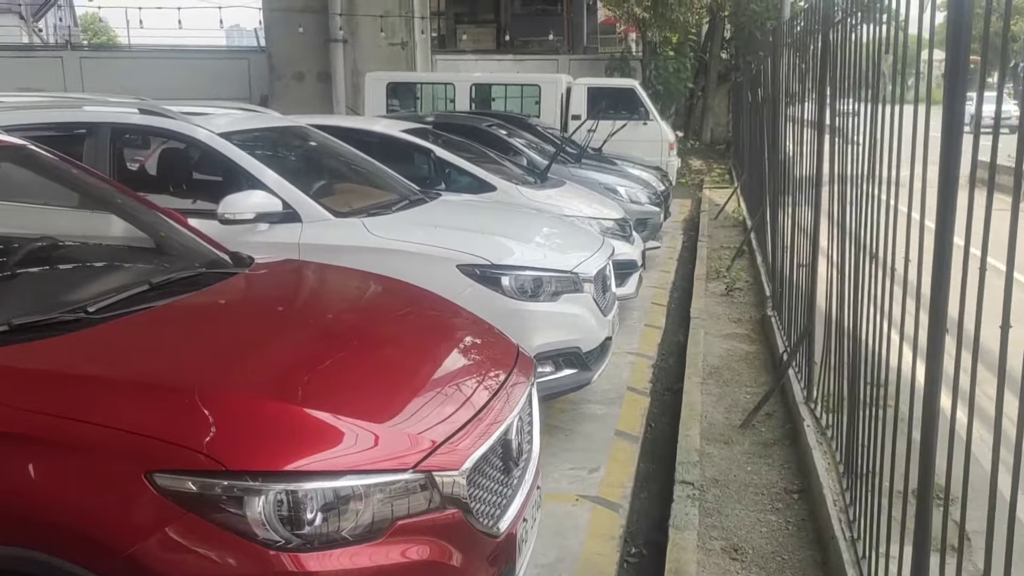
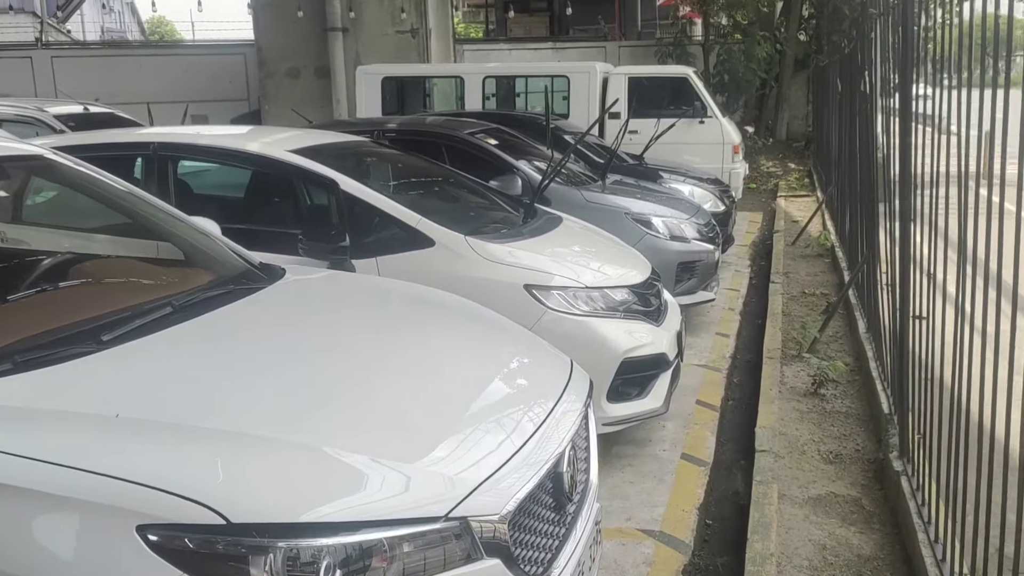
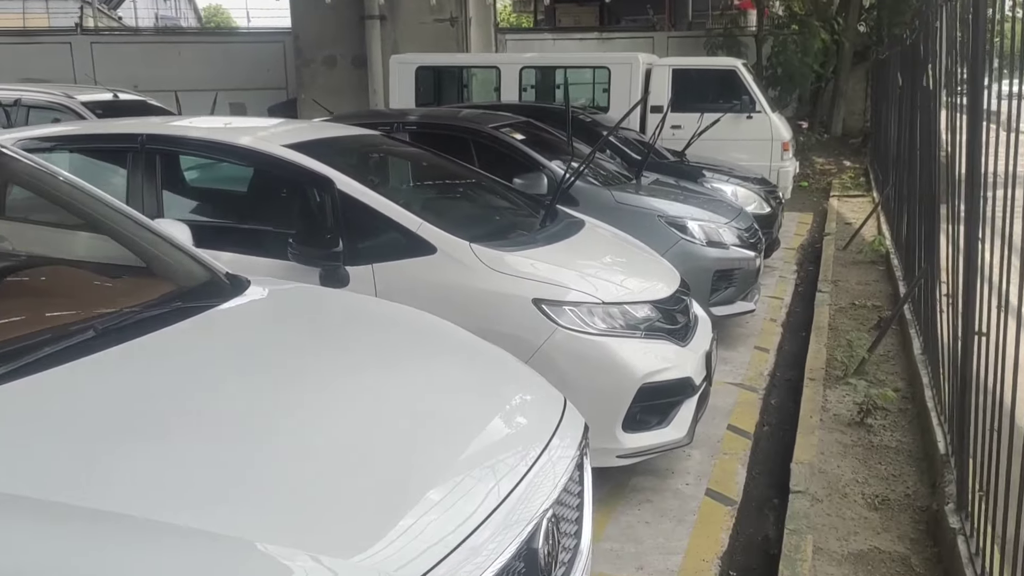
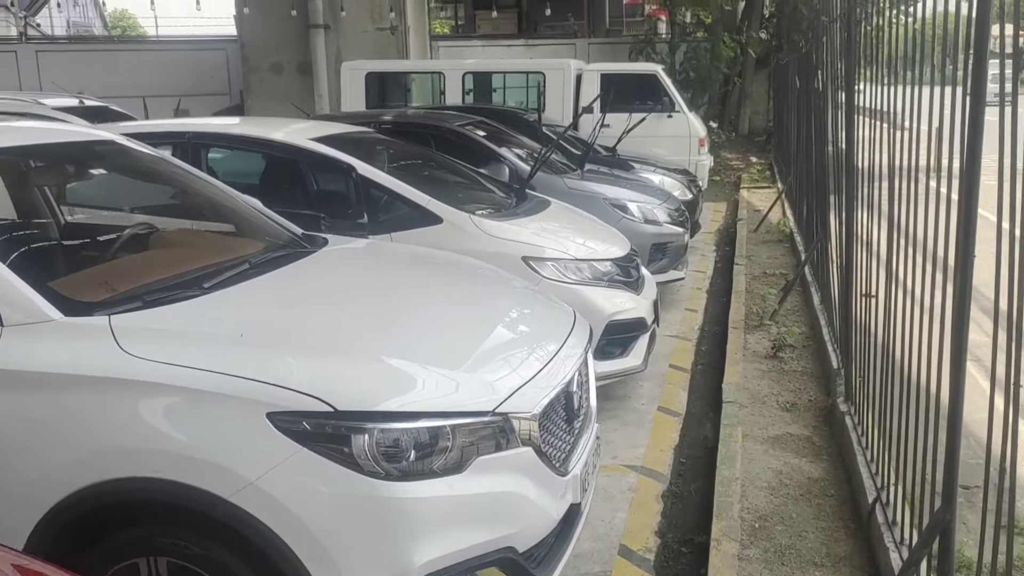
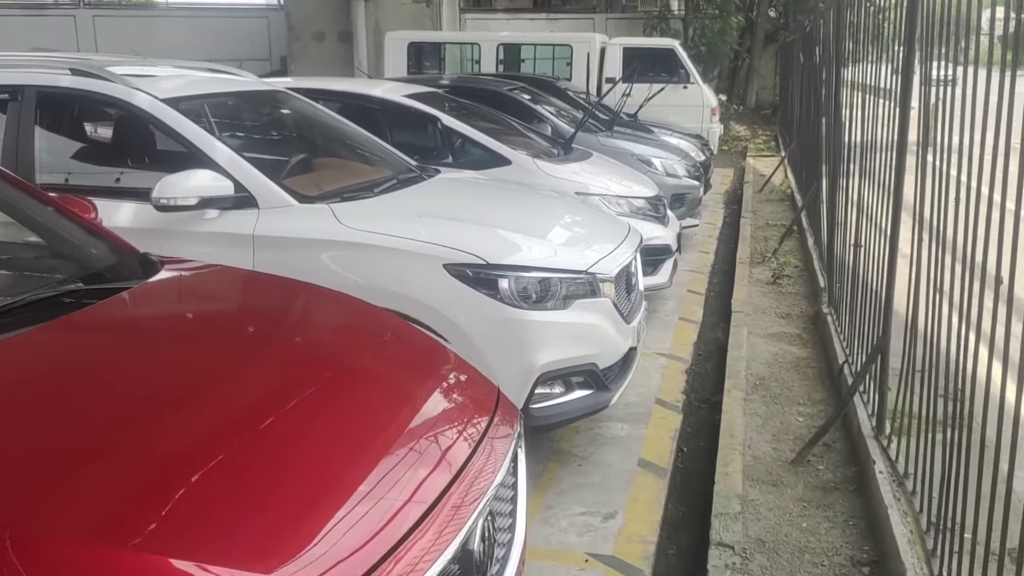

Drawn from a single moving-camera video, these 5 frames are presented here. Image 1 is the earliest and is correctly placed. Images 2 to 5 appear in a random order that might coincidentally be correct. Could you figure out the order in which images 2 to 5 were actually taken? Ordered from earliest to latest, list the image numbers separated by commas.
5, 4, 2, 3
